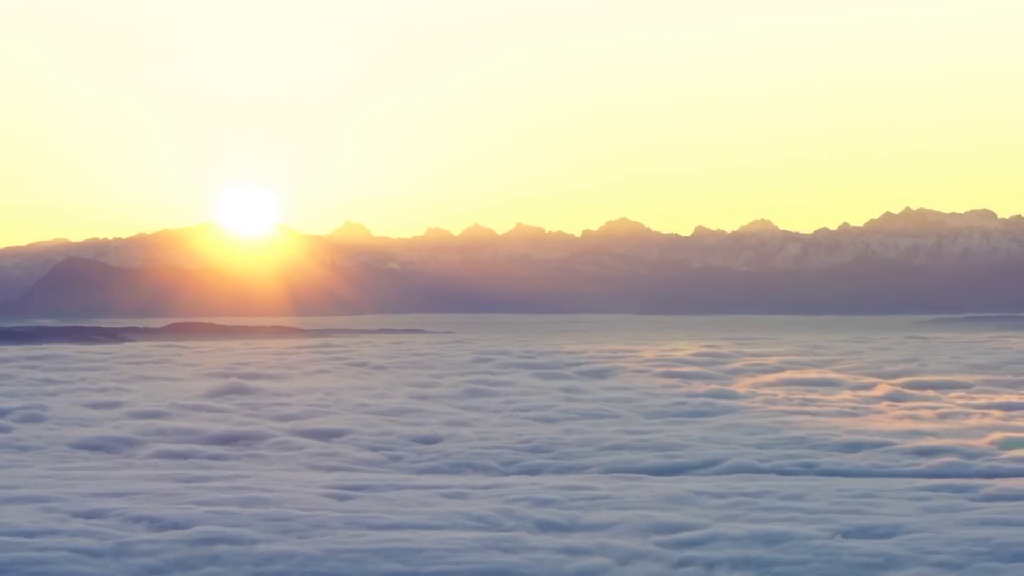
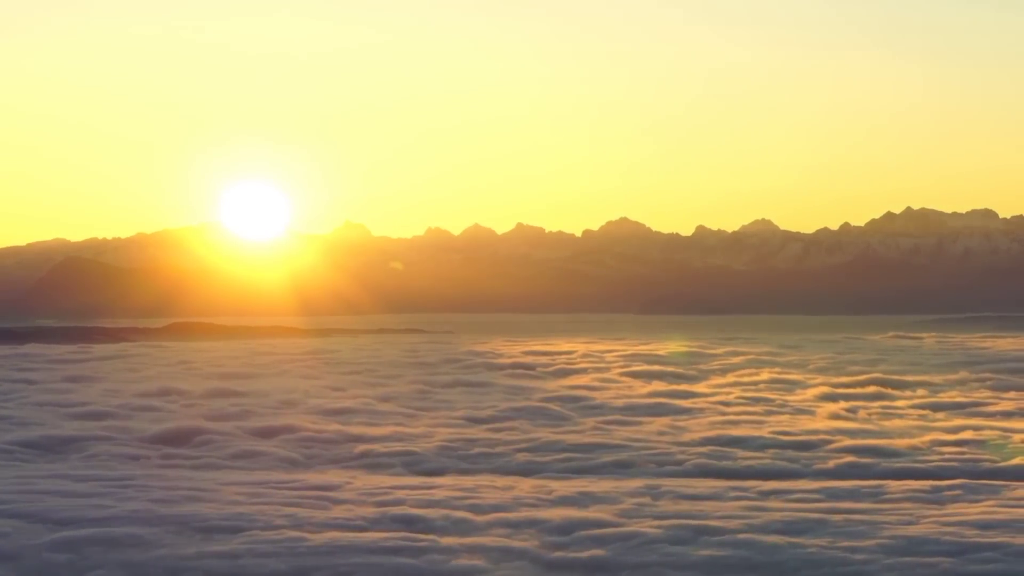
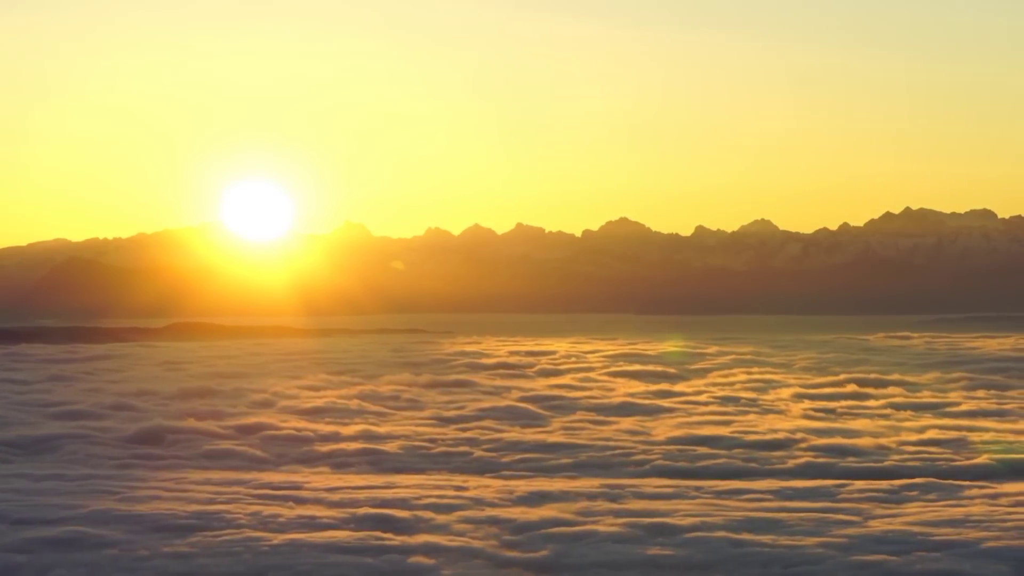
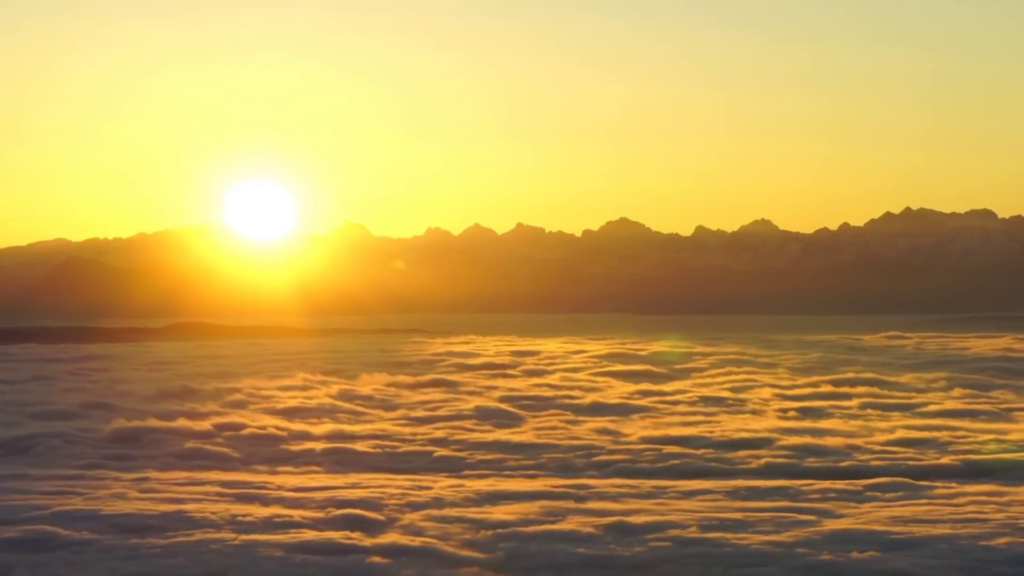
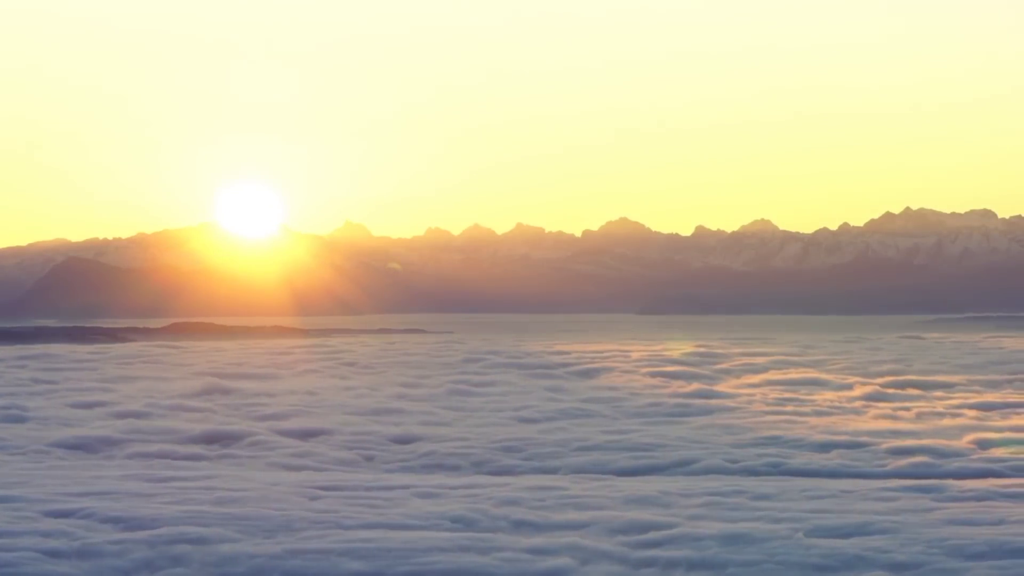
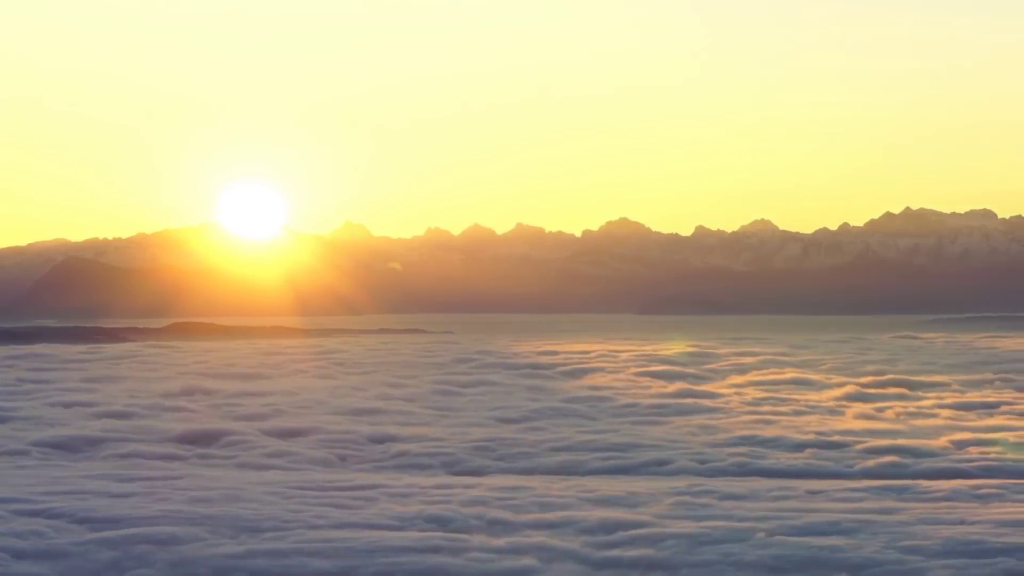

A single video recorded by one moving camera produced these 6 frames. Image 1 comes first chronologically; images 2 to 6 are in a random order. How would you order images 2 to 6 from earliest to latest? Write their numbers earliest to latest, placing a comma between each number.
5, 6, 2, 3, 4
